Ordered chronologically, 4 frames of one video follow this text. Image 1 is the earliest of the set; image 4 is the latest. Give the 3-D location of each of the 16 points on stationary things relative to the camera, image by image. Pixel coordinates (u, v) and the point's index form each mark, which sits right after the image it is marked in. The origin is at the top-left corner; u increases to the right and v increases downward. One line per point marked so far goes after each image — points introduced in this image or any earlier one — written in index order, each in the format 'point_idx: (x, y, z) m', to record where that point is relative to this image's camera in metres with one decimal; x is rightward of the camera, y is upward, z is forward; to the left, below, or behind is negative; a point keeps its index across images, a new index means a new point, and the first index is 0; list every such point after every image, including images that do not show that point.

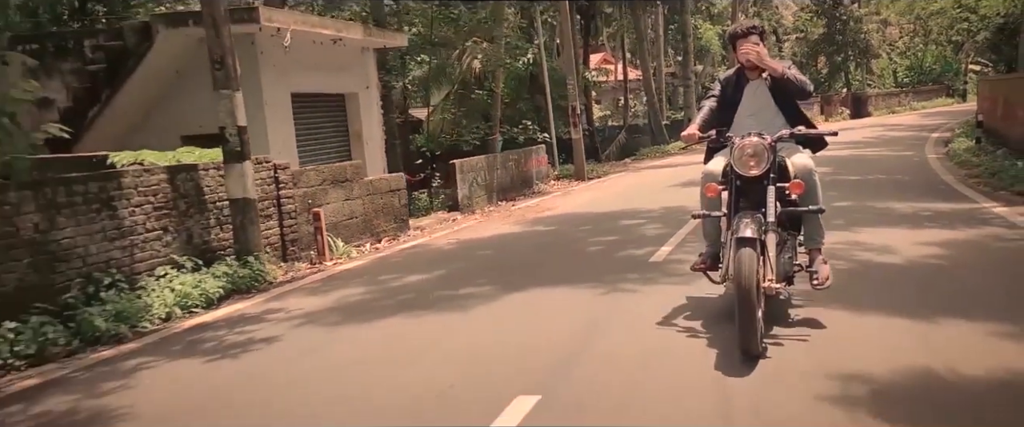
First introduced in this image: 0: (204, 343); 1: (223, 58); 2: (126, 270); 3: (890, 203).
0: (-2.4, -1.0, +6.9) m
1: (-3.0, +1.6, +9.3) m
2: (-3.5, -0.5, +8.2) m
3: (+5.6, +0.1, +13.1) m
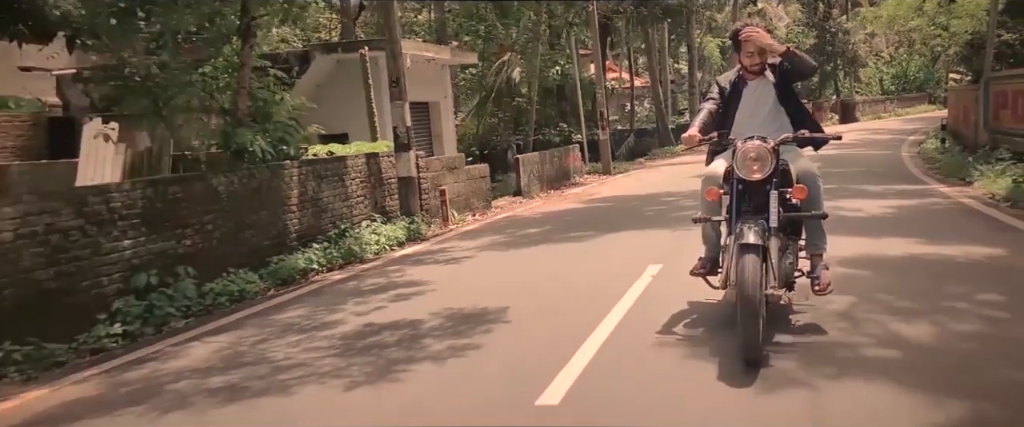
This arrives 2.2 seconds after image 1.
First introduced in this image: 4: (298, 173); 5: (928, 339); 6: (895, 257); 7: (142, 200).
0: (-1.1, -0.6, +11.0) m
1: (-1.7, +2.0, +13.4) m
2: (-2.2, -0.1, +12.3) m
3: (+6.9, +0.5, +17.3) m
4: (-2.7, +0.5, +11.1) m
5: (+2.6, -0.8, +5.5) m
6: (+3.8, -0.4, +8.8) m
7: (-3.4, +0.2, +8.4) m
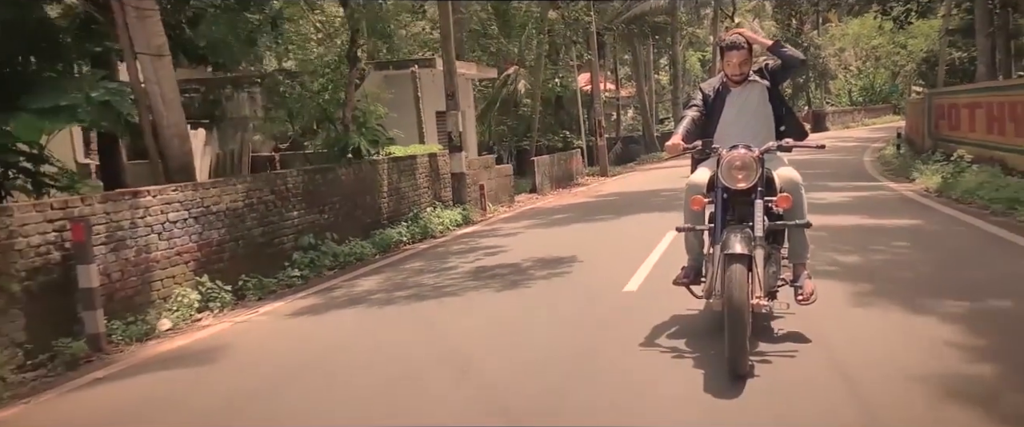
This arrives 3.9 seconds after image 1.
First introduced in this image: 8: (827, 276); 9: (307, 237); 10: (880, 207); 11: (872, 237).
0: (-0.4, -0.3, +14.2) m
1: (-1.1, +2.2, +16.6) m
2: (-1.6, +0.2, +15.4) m
3: (+7.4, +0.7, +20.7) m
4: (-2.0, +0.8, +14.2) m
5: (+3.4, -0.5, +8.7) m
6: (+4.5, -0.2, +12.0) m
7: (-2.7, +0.4, +11.5) m
8: (+2.9, -0.6, +8.3) m
9: (-2.6, -0.3, +11.3) m
10: (+6.1, +0.1, +14.9) m
11: (+4.2, -0.3, +10.5) m
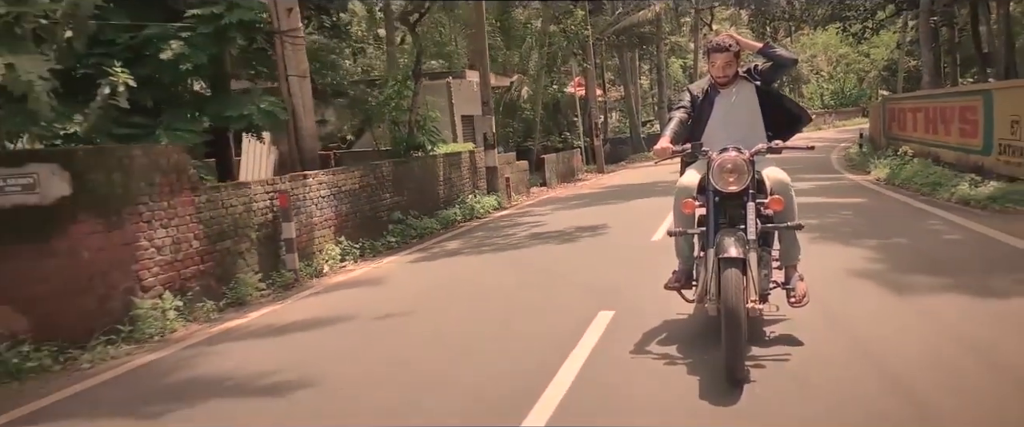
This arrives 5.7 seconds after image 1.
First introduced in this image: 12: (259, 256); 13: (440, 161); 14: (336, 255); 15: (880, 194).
0: (+0.2, 0.0, +17.6) m
1: (-0.6, +2.5, +20.0) m
2: (-1.0, +0.4, +18.9) m
3: (+7.8, +1.0, +24.3) m
4: (-1.4, +1.1, +17.7) m
5: (+4.1, -0.2, +12.2) m
6: (+5.2, +0.2, +15.6) m
7: (-2.0, +0.7, +14.9) m
8: (+3.6, -0.3, +11.8) m
9: (-1.9, 0.0, +14.7) m
10: (+6.7, +0.4, +18.5) m
11: (+4.9, 0.0, +14.1) m
12: (-2.9, -0.5, +10.1) m
13: (-1.4, +1.0, +17.7) m
14: (-2.3, -0.5, +11.8) m
15: (+7.0, +0.4, +17.3) m
